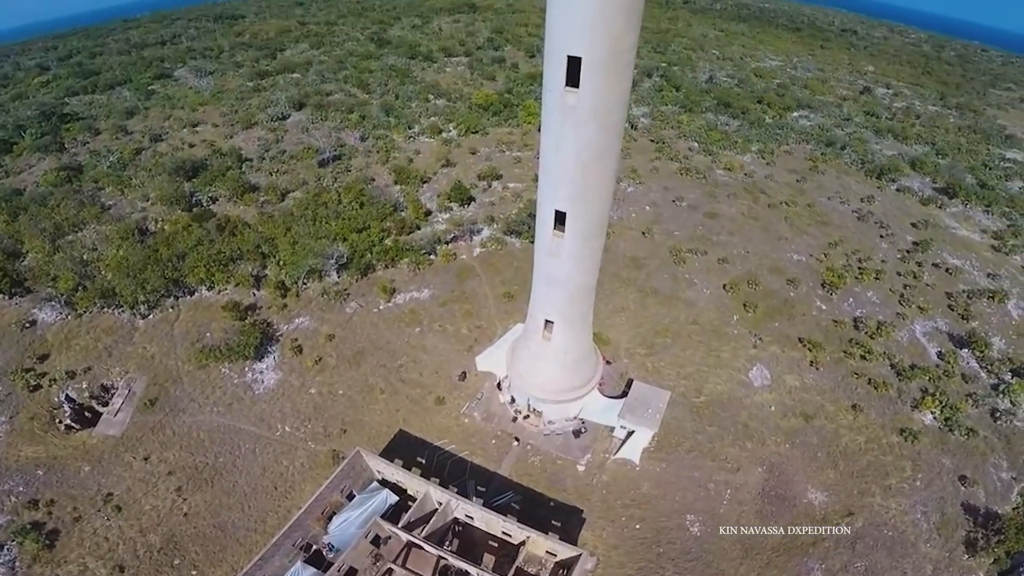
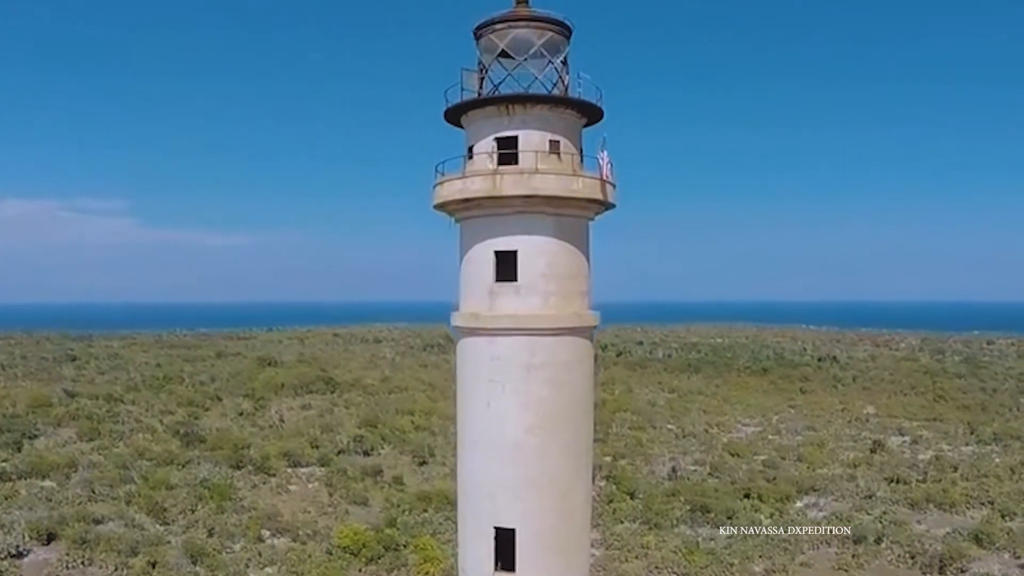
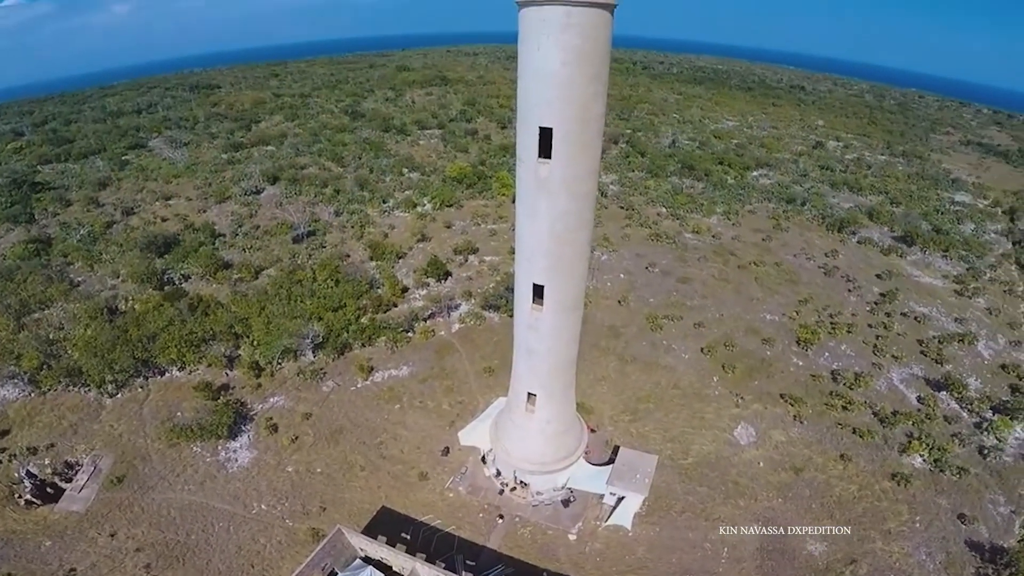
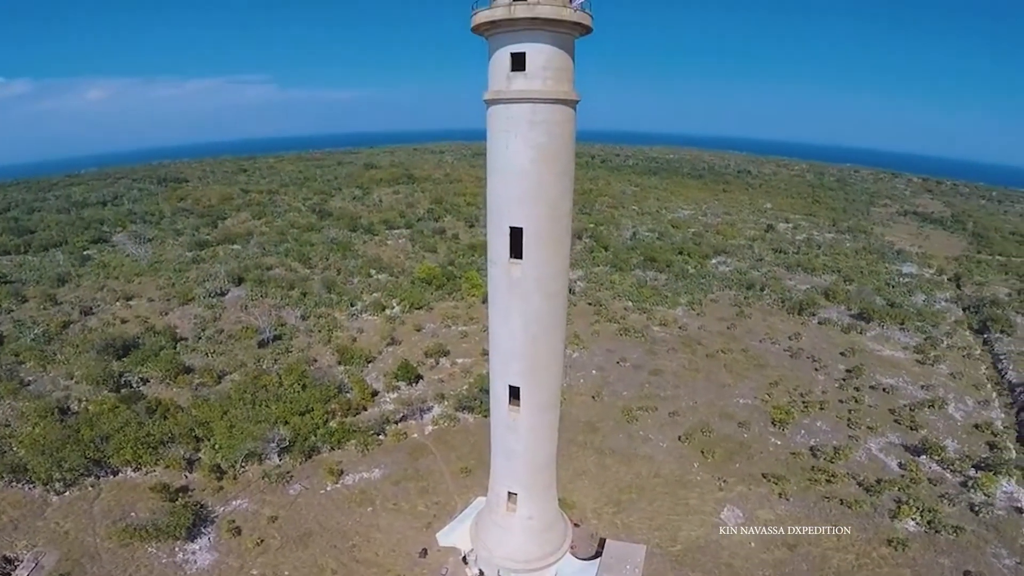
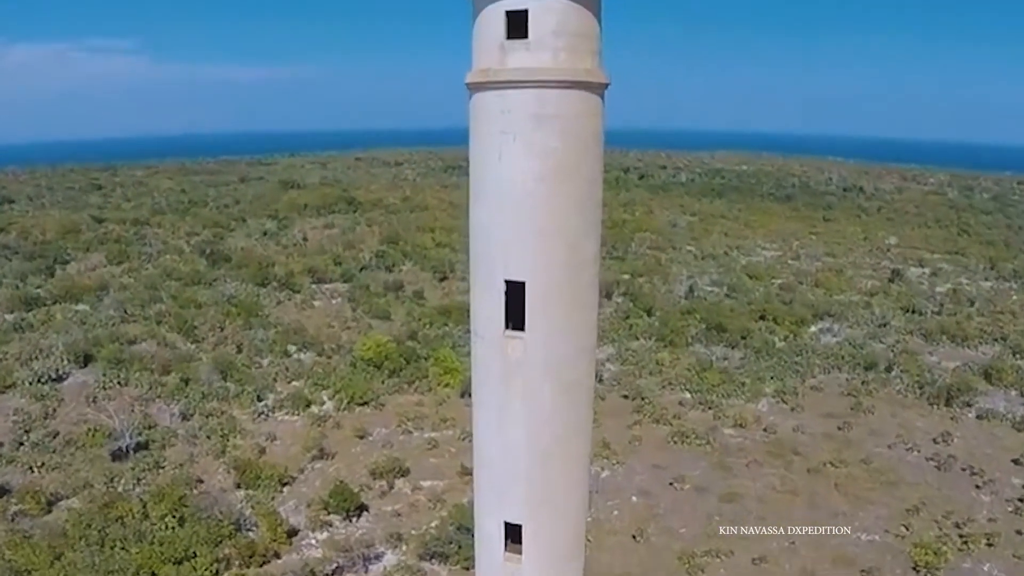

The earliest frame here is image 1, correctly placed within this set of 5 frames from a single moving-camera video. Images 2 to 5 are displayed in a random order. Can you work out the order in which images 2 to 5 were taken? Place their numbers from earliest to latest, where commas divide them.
3, 4, 5, 2
